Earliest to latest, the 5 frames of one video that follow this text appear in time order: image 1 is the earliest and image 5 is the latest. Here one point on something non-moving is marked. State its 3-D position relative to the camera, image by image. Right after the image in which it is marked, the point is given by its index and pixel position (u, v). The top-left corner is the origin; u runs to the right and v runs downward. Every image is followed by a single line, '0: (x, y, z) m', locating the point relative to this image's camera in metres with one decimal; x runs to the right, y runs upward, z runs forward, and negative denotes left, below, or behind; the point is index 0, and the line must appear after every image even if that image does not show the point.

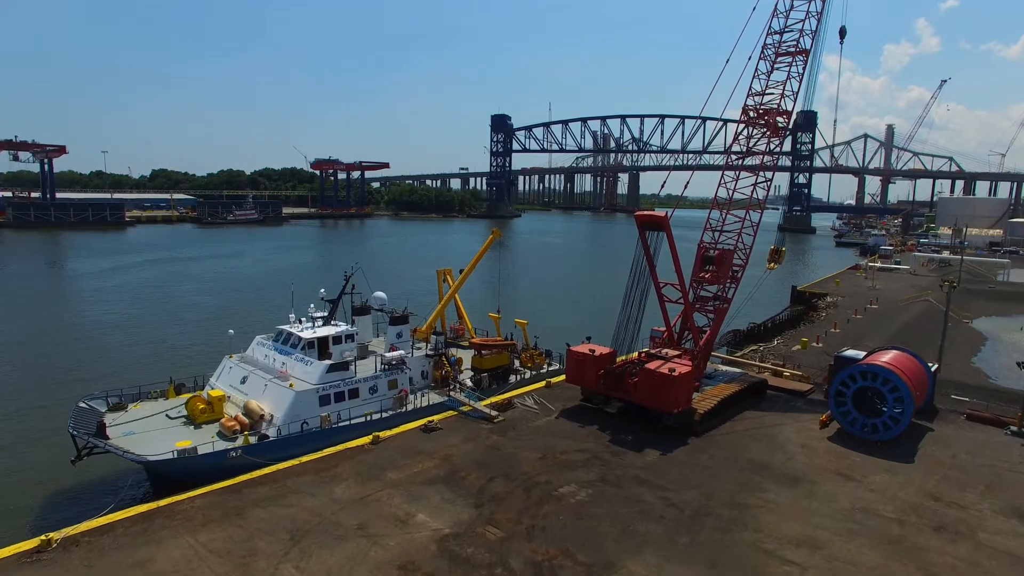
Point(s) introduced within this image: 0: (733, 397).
0: (+5.5, -2.7, +16.9) m
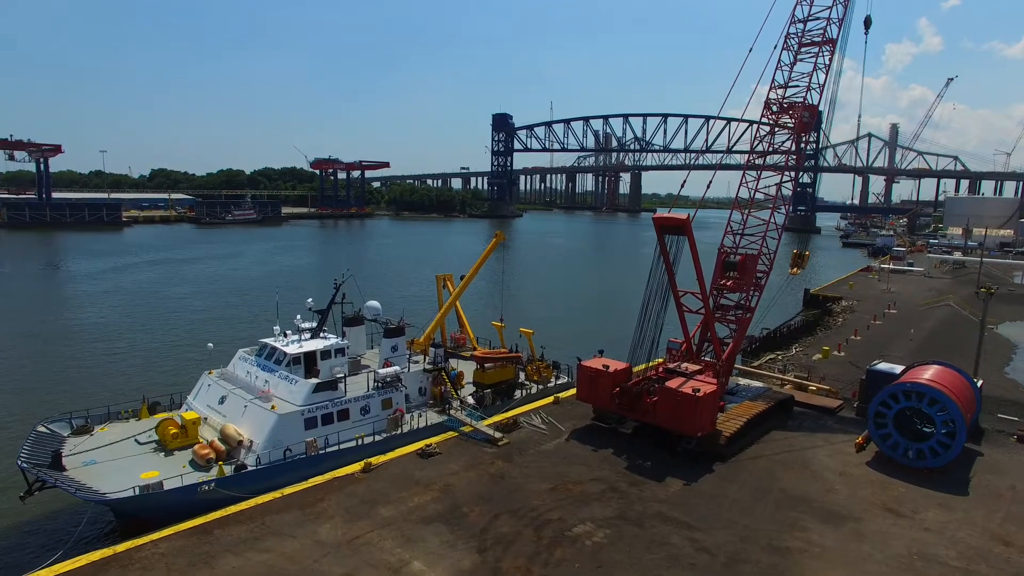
0: (+5.7, -2.9, +15.4) m
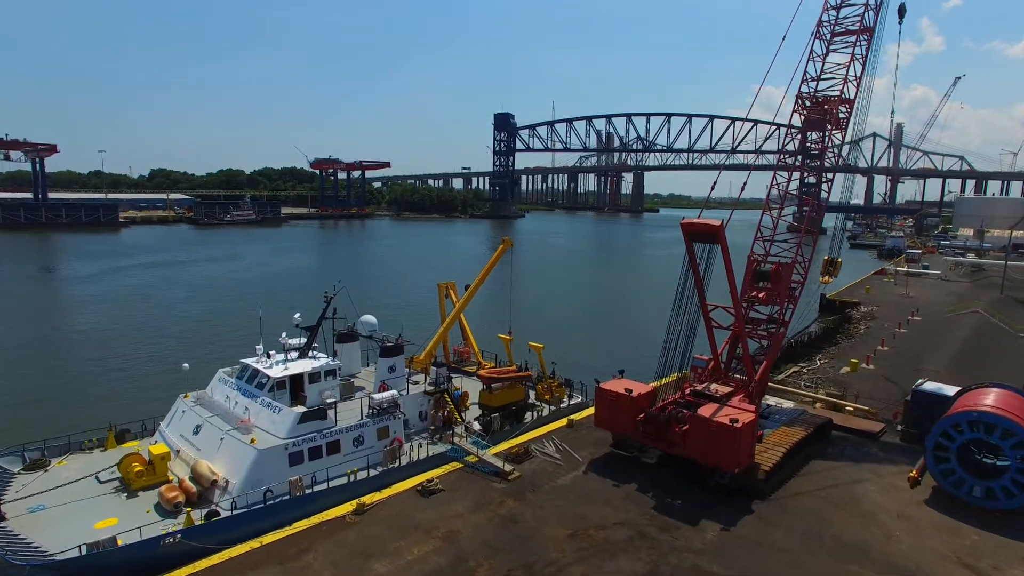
0: (+5.9, -3.2, +13.8) m
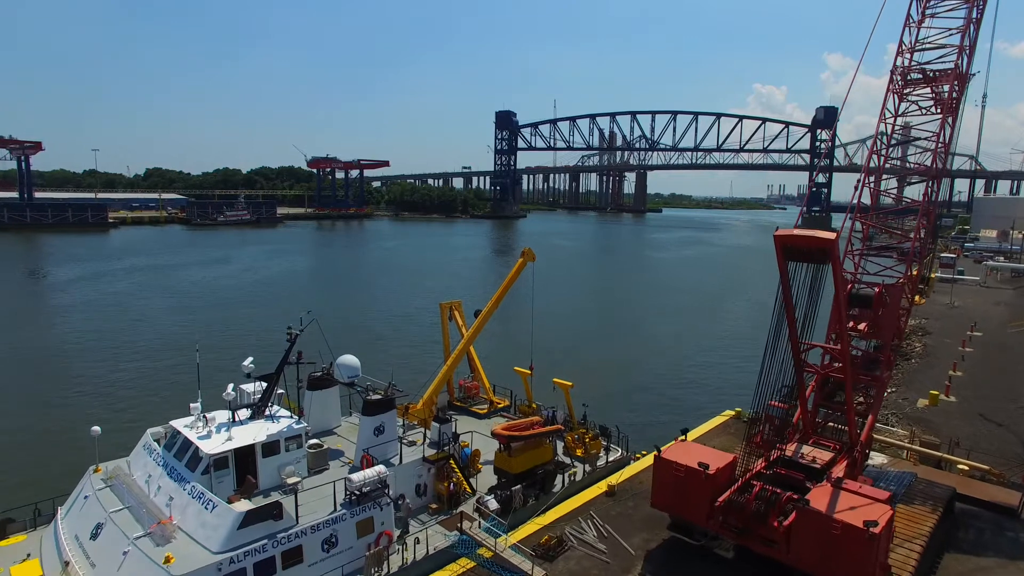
0: (+6.3, -3.7, +10.2) m
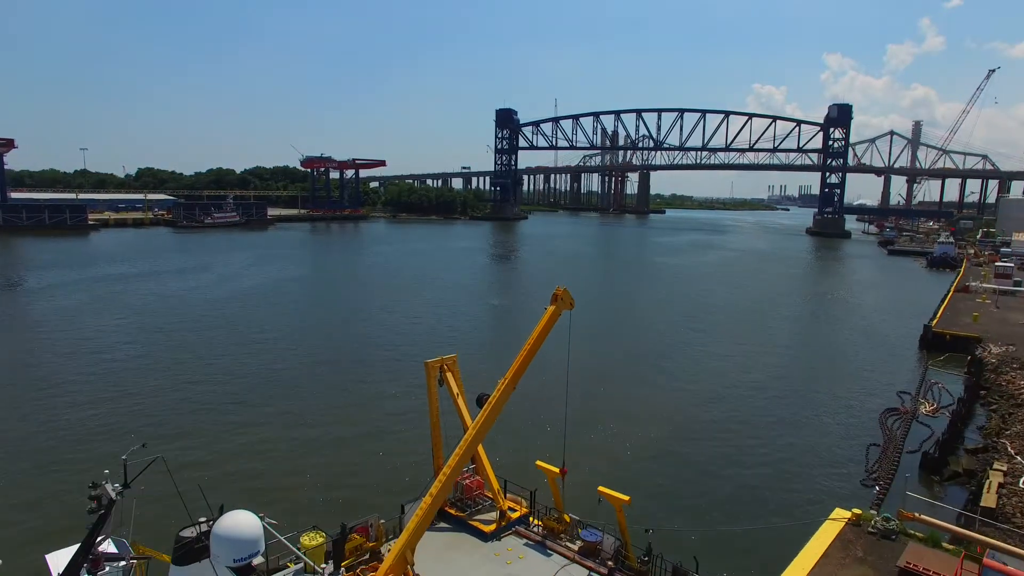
0: (+6.7, -4.6, +5.0) m
